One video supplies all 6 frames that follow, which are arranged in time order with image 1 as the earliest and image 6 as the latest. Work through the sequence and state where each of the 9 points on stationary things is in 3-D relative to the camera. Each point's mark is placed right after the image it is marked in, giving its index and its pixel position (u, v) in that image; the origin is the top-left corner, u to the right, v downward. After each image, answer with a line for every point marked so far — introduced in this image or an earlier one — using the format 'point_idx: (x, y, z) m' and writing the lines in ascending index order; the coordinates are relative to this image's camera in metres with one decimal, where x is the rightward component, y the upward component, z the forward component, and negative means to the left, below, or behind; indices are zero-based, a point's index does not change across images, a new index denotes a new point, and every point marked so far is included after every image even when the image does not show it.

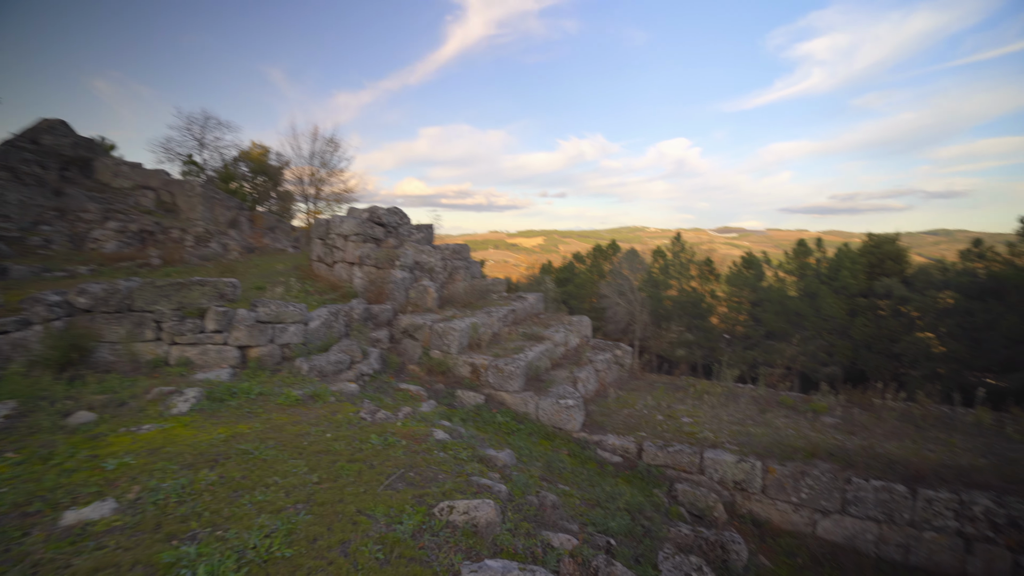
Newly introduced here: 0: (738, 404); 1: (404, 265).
0: (+3.3, -1.7, +7.8) m
1: (-1.8, +0.4, +9.0) m
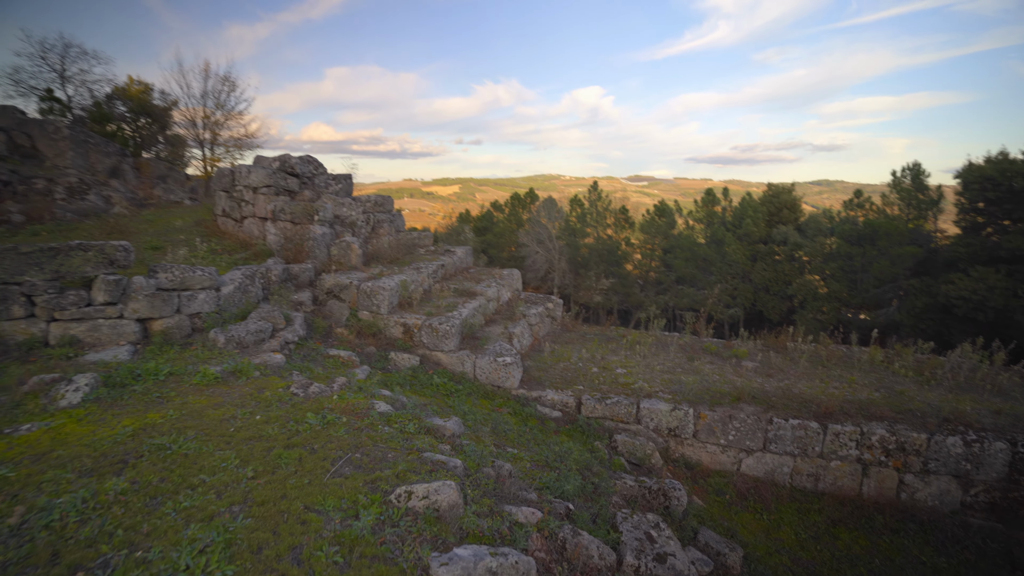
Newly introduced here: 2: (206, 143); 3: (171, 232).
0: (+2.4, -1.0, +8.1) m
1: (-2.9, +1.0, +8.2) m
2: (-10.1, +4.6, +17.0) m
3: (-5.3, +0.8, +8.3) m
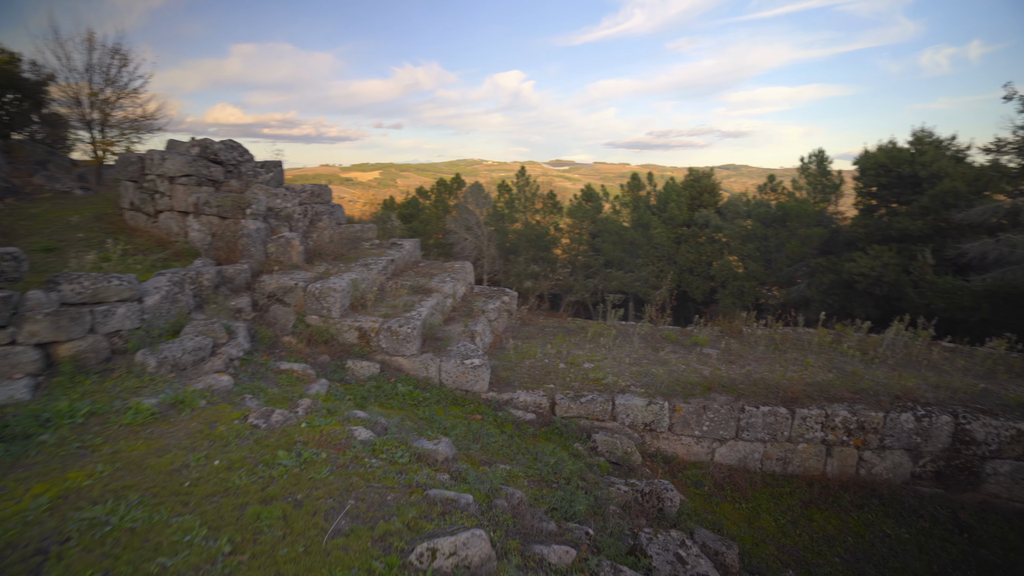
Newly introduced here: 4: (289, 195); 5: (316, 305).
0: (+1.8, -0.8, +8.0) m
1: (-3.5, +1.0, +7.3) m
2: (-12.0, +4.6, +14.9) m
3: (-5.9, +0.7, +7.0) m
4: (-3.4, +1.4, +8.1) m
5: (-2.3, -0.2, +6.2) m
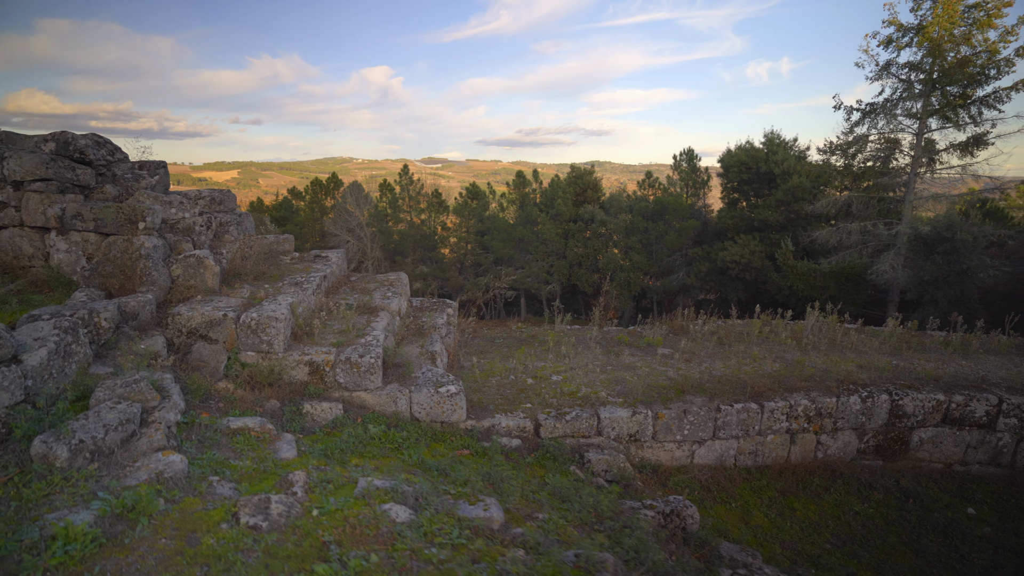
0: (+1.1, -0.9, +7.7) m
1: (-4.0, +0.7, +5.8) m
2: (-14.2, +3.7, +11.2) m
3: (-6.2, +0.2, +5.0) m
4: (-4.1, +1.0, +6.6) m
5: (-2.5, -0.5, +5.0) m
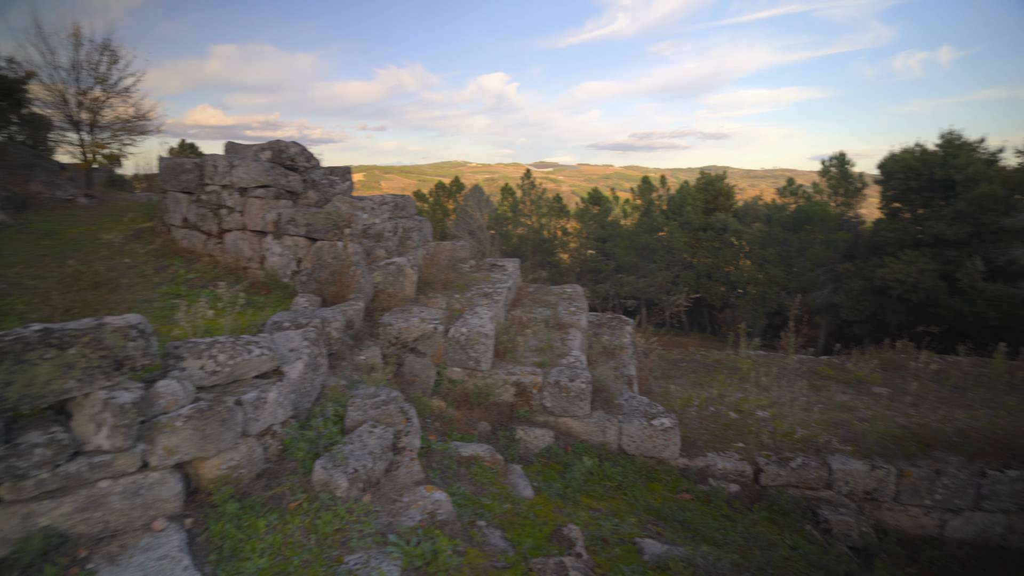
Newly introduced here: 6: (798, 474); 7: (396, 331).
0: (+3.5, -1.2, +6.8) m
1: (-1.8, +0.6, +5.9) m
2: (-10.6, +4.0, +13.1) m
3: (-4.1, +0.3, +5.5) m
4: (-1.7, +1.0, +6.7) m
5: (-0.5, -0.6, +4.8) m
6: (+2.7, -1.8, +5.0) m
7: (-1.1, -0.4, +4.9) m
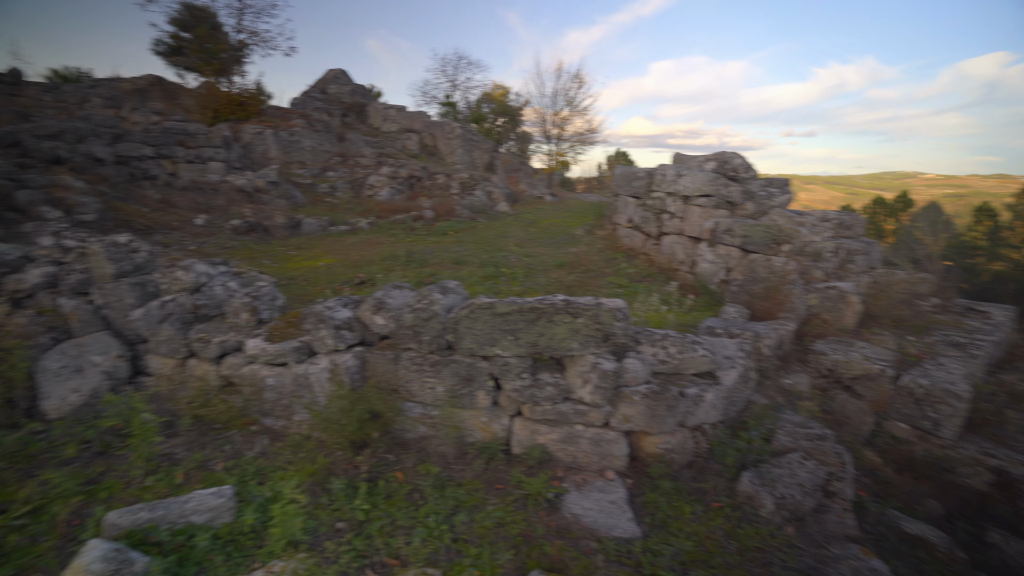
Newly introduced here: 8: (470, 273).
0: (+7.2, -2.3, +3.0) m
1: (+2.9, +0.4, +5.6) m
2: (+1.4, +4.7, +16.6) m
3: (+0.8, +0.5, +6.8) m
4: (+3.5, +0.7, +6.1) m
5: (+3.0, -0.9, +4.0) m
6: (+5.3, -2.6, +2.2) m
7: (+2.6, -0.6, +4.4) m
8: (-0.4, +0.2, +5.6) m
